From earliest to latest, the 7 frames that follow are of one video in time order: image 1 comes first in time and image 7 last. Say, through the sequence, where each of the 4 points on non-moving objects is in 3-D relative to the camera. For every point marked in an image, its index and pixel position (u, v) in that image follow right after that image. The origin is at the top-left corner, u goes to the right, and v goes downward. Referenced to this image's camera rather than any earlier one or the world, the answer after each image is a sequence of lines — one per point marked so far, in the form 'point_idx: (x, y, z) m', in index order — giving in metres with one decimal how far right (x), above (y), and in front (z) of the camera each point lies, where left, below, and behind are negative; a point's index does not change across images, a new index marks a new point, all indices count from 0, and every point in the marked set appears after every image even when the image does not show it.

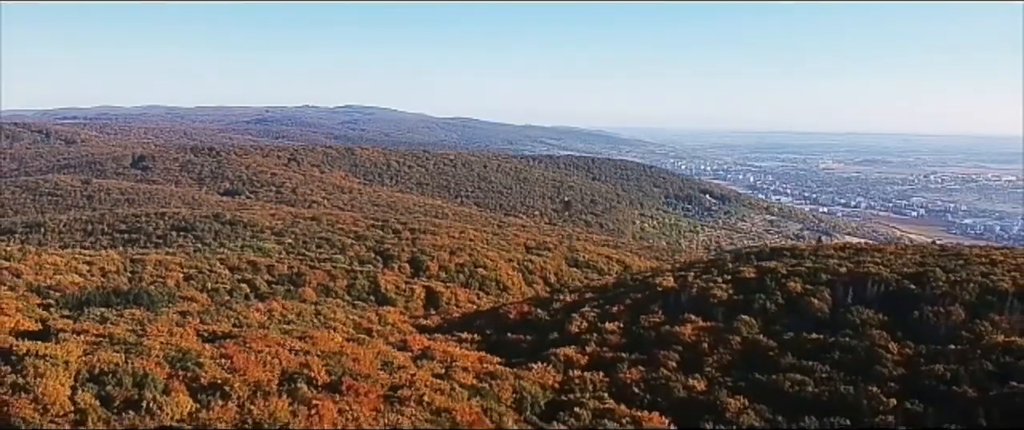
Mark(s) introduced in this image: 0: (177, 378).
0: (-6.8, -3.0, +18.3) m
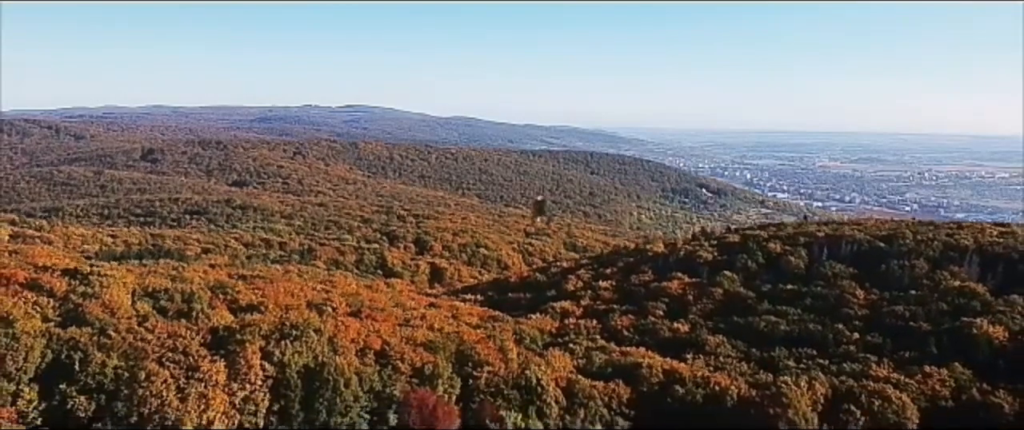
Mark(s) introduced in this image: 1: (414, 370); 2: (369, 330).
0: (-6.8, -1.8, +20.6) m
1: (-2.1, -3.1, +18.9) m
2: (-3.2, -2.4, +19.8) m
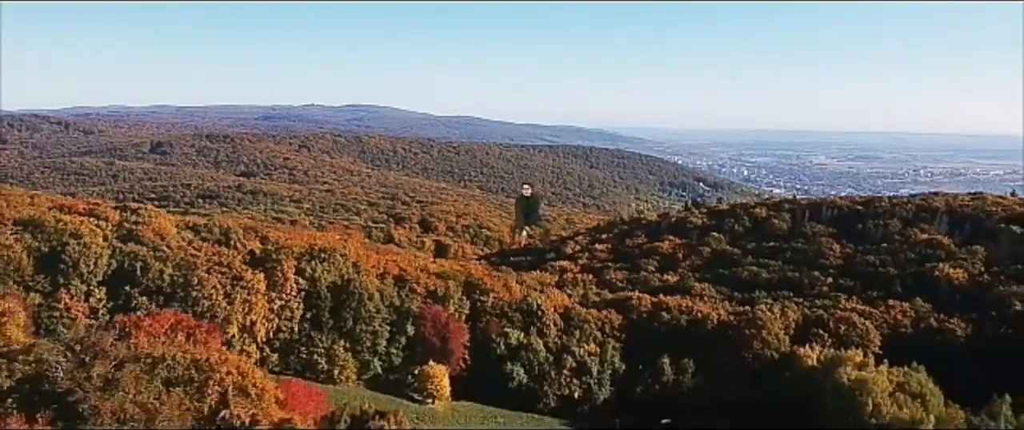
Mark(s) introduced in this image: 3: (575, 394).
0: (-6.8, -0.5, +22.7) m
1: (-2.0, -1.8, +21.1) m
2: (-3.1, -1.1, +22.0) m
3: (+1.4, -4.1, +20.4) m
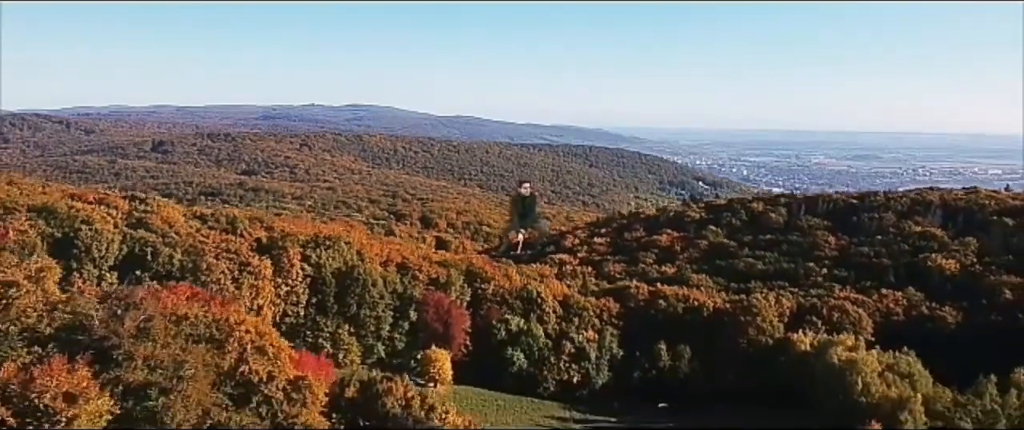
0: (-6.7, -0.2, +23.2) m
1: (-2.0, -1.6, +21.5) m
2: (-3.1, -0.9, +22.4) m
3: (+1.5, -3.8, +20.8) m
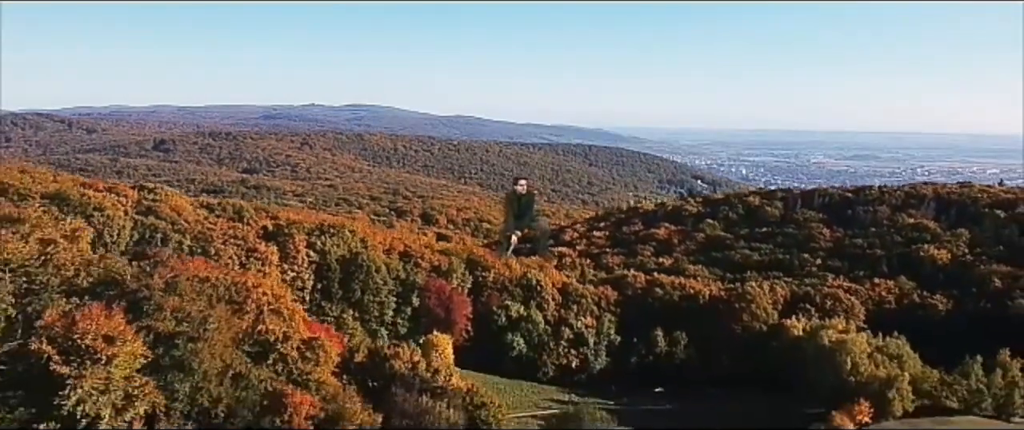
0: (-6.7, 0.0, +23.6) m
1: (-2.0, -1.3, +22.0) m
2: (-3.1, -0.6, +22.9) m
3: (+1.5, -3.6, +21.3) m
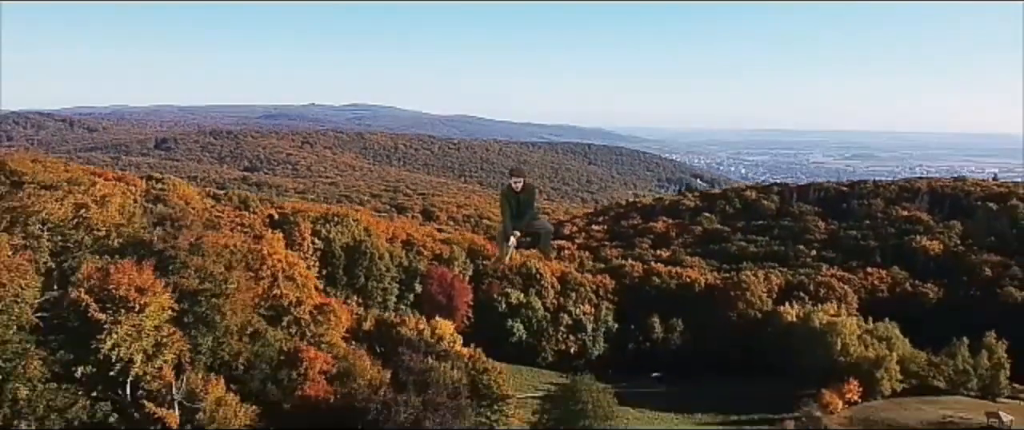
0: (-6.7, +0.3, +24.1) m
1: (-2.0, -1.1, +22.4) m
2: (-3.1, -0.4, +23.3) m
3: (+1.5, -3.3, +21.7) m
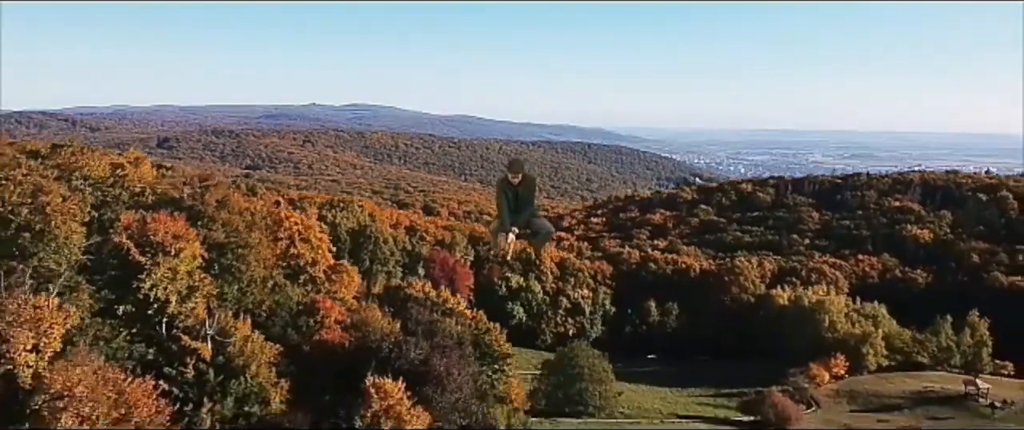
0: (-6.7, +0.6, +24.7) m
1: (-2.0, -0.7, +23.0) m
2: (-3.1, -0.1, +23.9) m
3: (+1.5, -3.0, +22.3) m
